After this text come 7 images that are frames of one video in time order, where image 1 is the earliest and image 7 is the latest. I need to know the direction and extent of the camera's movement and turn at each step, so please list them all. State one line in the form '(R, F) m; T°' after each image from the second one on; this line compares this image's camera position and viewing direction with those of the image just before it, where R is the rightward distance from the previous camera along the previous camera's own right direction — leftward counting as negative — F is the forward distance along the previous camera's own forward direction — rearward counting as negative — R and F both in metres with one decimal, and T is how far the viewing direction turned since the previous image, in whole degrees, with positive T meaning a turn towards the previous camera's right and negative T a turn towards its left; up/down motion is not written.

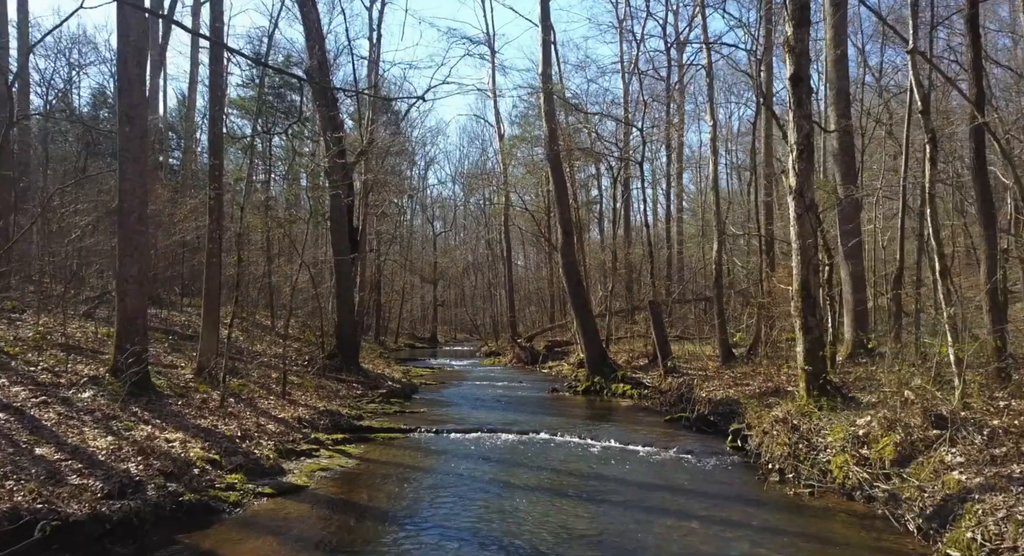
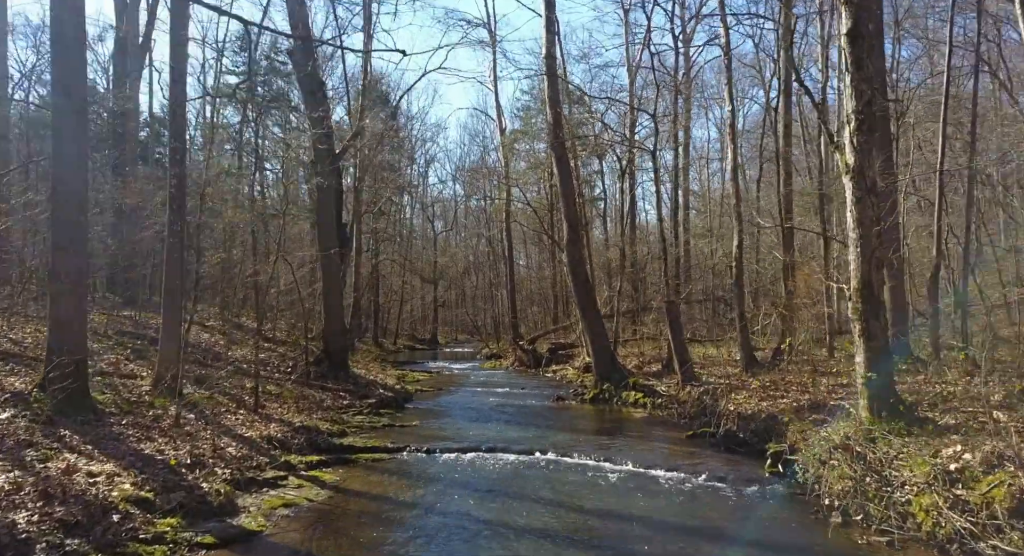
(0.0, +1.3) m; 0°
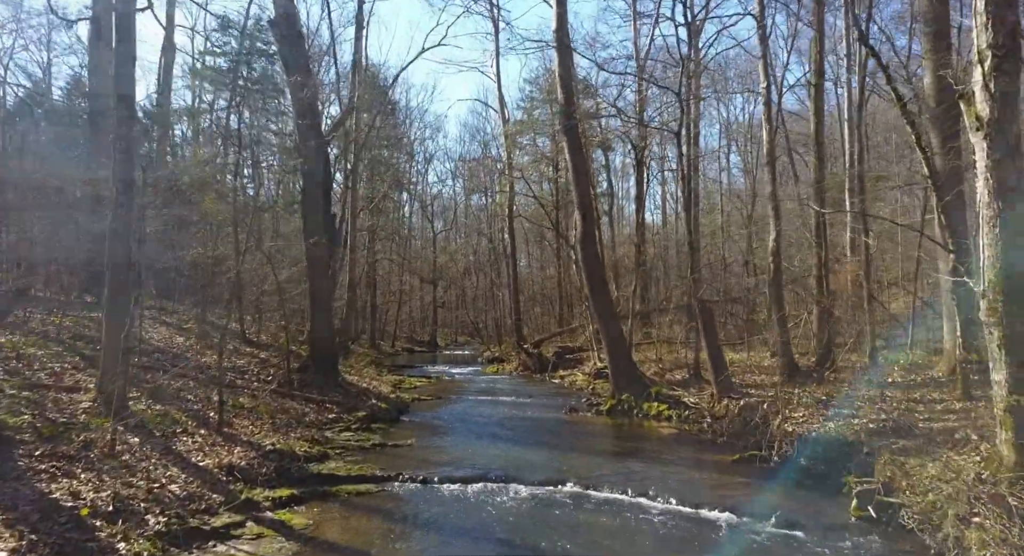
(-0.2, +1.6) m; 0°
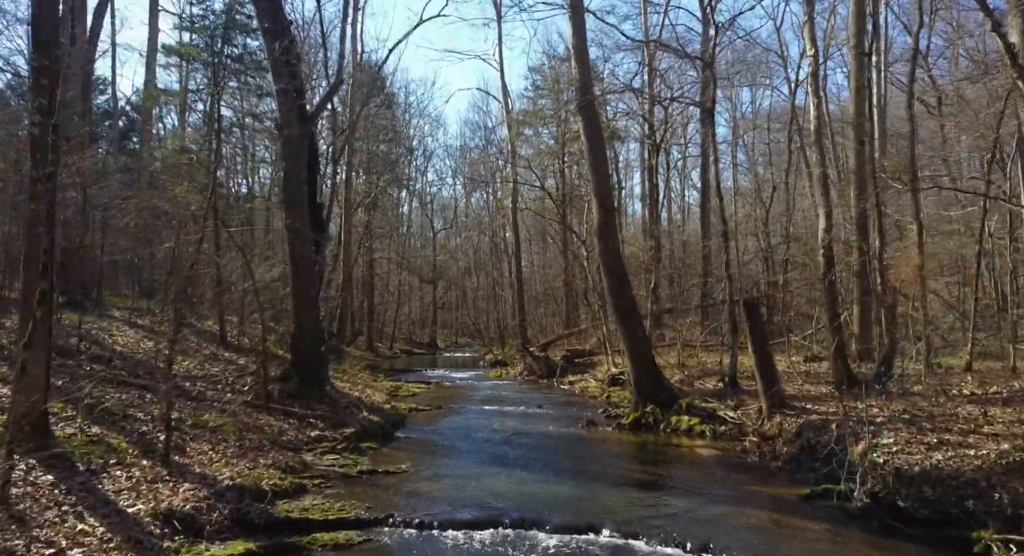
(-0.2, +1.6) m; 0°
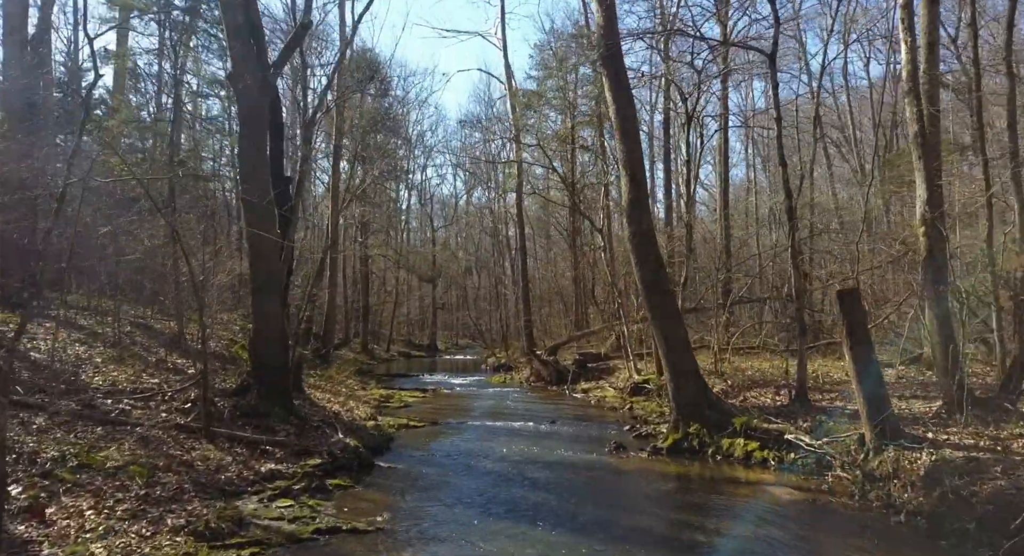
(-0.1, +2.4) m; 0°
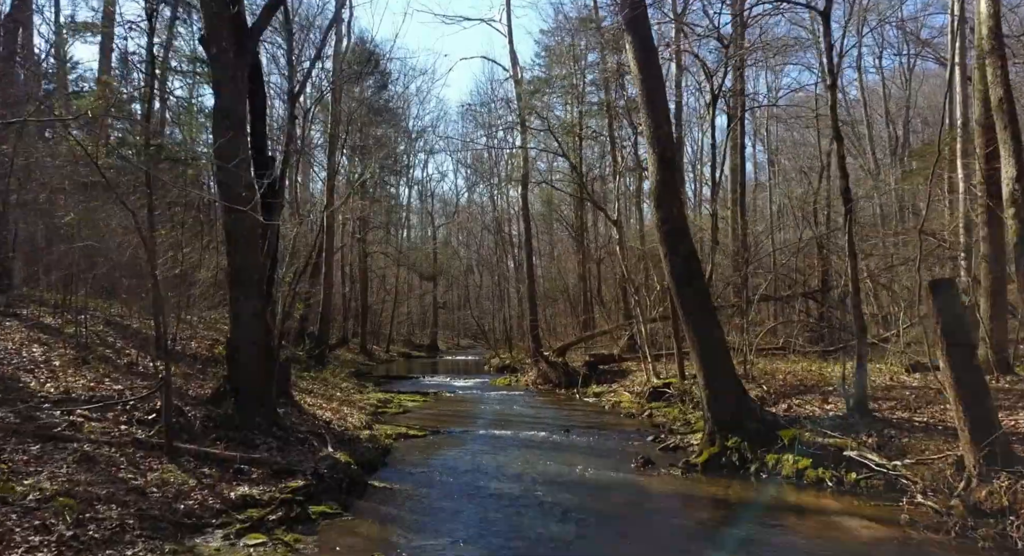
(-0.2, +1.2) m; 0°
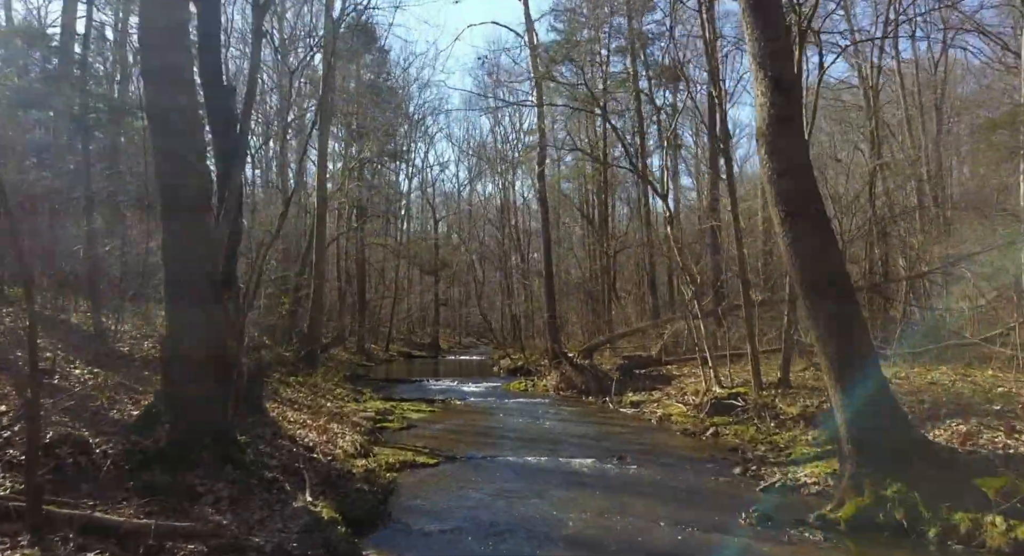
(-0.5, +2.7) m; 0°
